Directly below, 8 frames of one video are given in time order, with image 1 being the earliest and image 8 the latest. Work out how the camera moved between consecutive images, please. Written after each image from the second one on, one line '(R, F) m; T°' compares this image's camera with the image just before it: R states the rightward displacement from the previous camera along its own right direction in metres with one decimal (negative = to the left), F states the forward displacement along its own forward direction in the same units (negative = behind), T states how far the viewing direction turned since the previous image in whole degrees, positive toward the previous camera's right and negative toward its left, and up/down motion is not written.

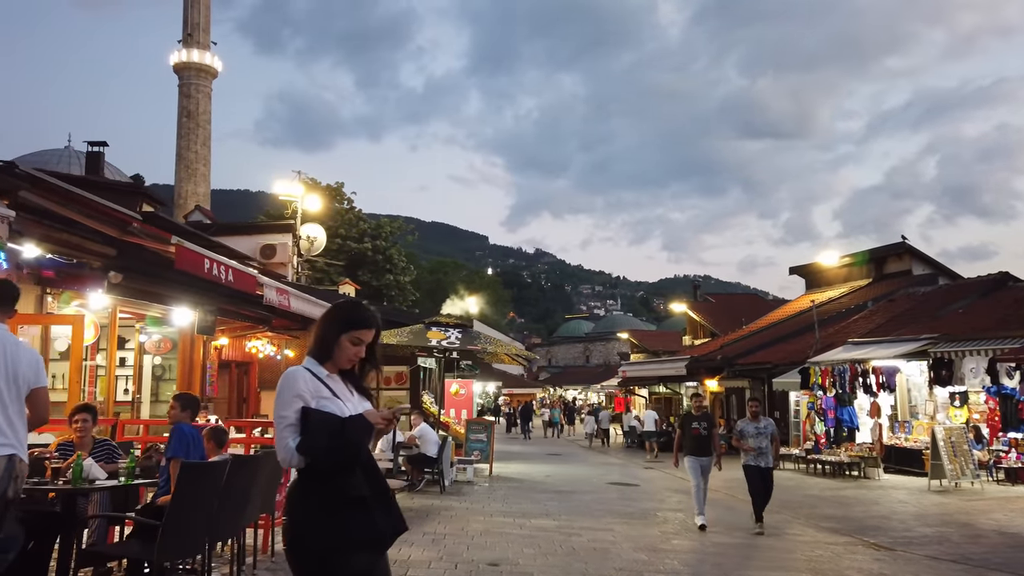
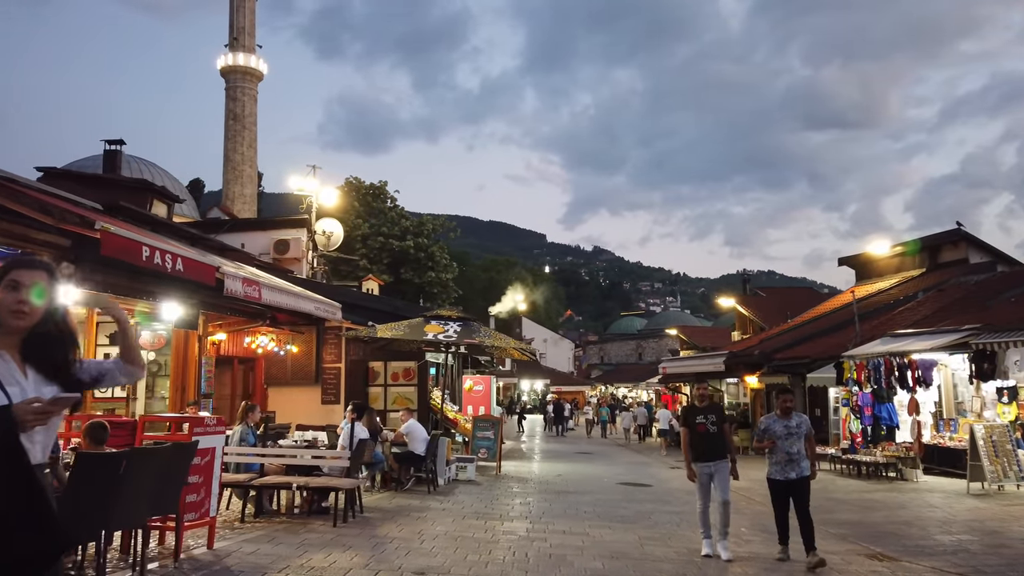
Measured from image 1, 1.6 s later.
(+1.0, +0.6) m; -4°
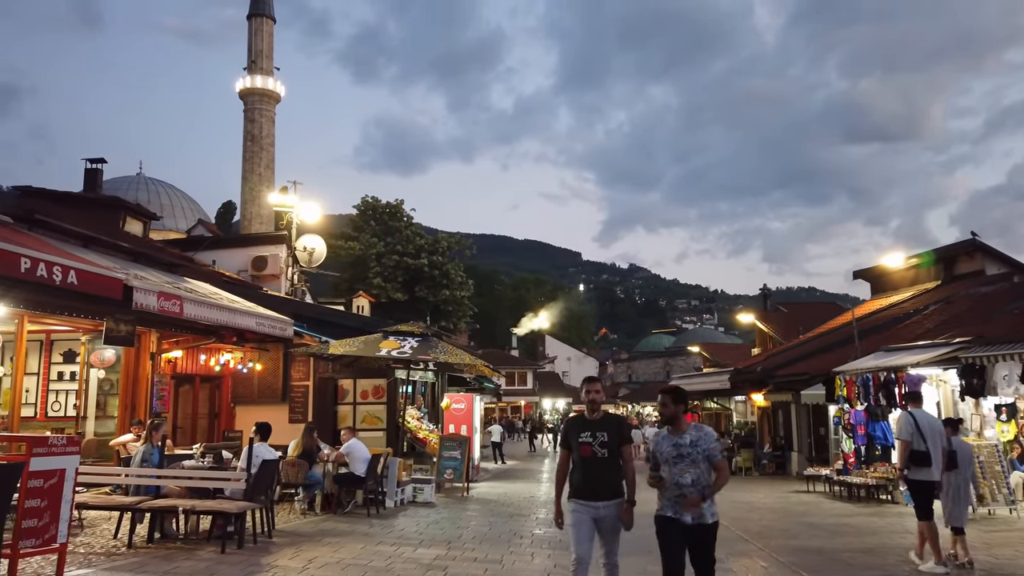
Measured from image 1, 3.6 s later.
(+1.3, +0.5) m; -3°
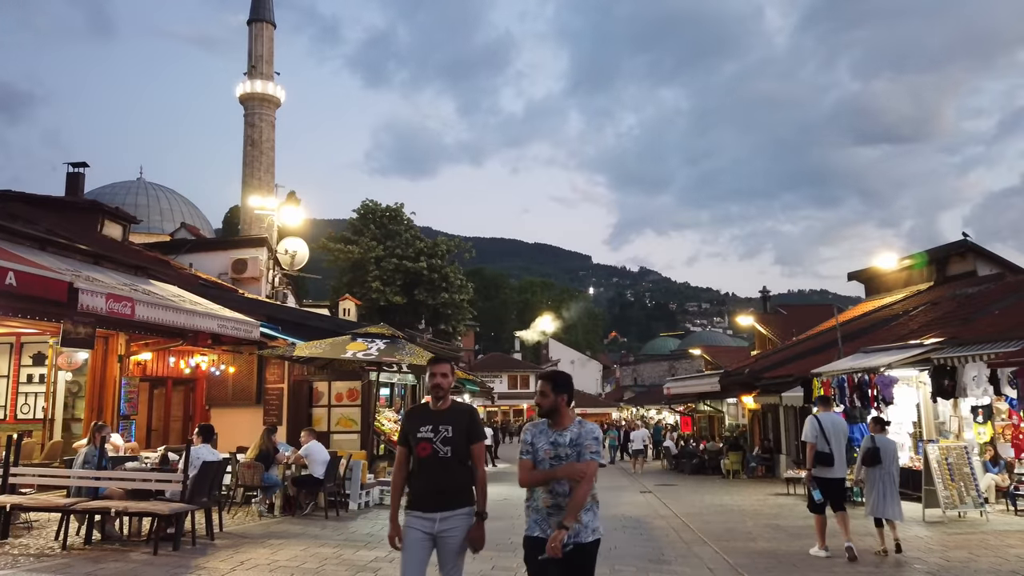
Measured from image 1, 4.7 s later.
(+0.7, 0.0) m; -1°
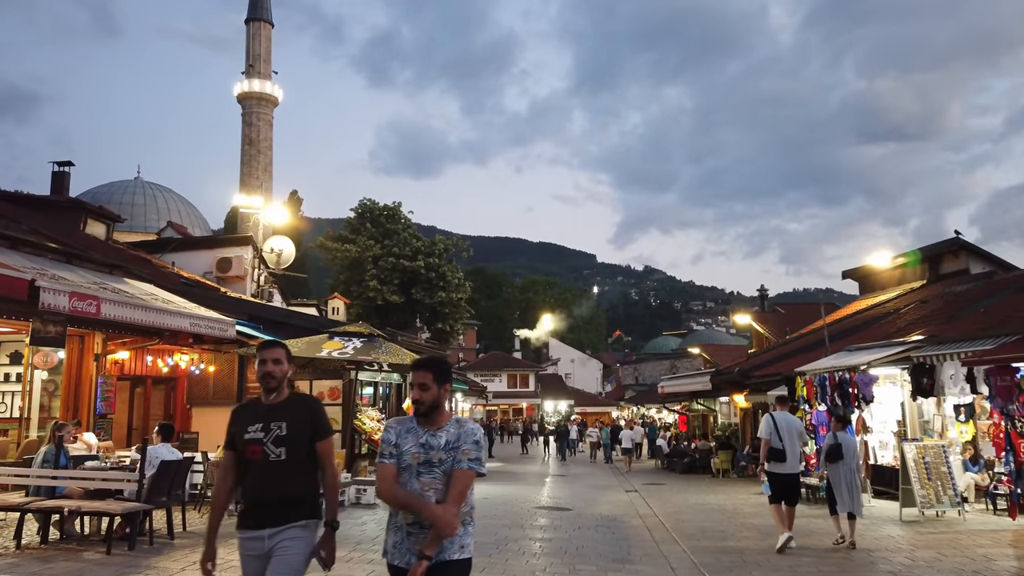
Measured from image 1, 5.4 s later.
(+0.5, +0.1) m; 0°
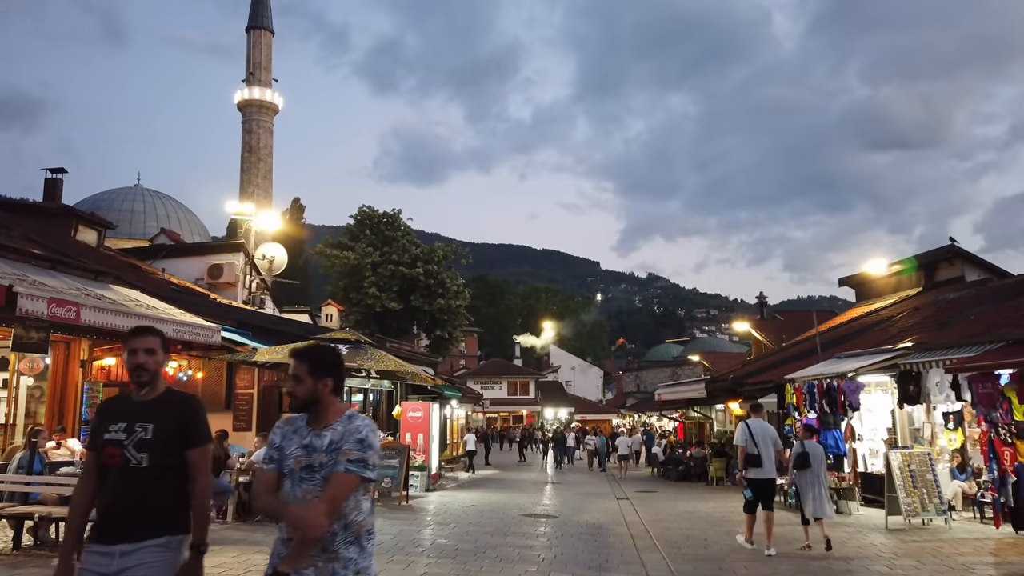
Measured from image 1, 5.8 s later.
(+0.3, 0.0) m; 0°
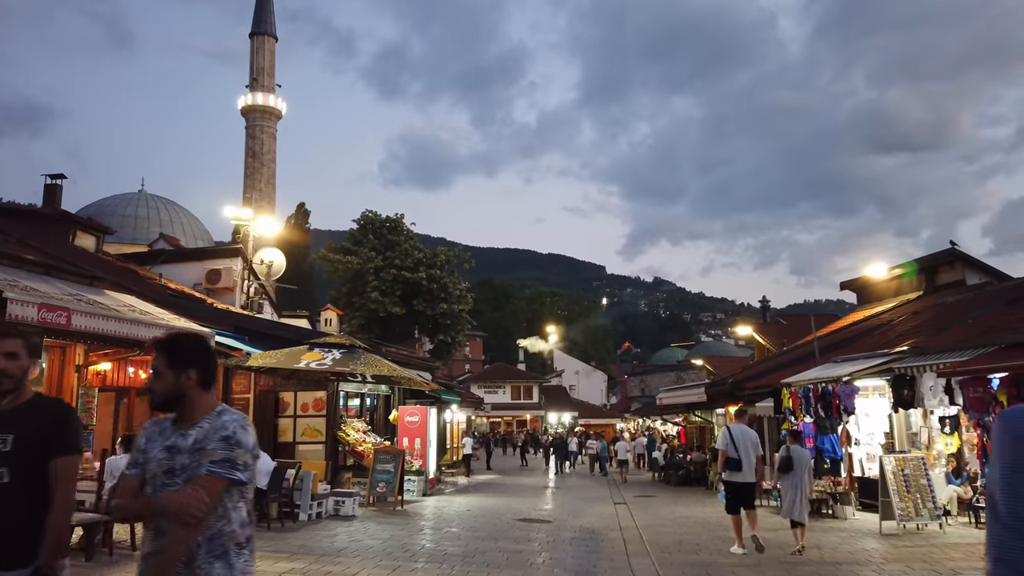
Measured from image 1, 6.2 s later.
(+0.2, 0.0) m; 0°
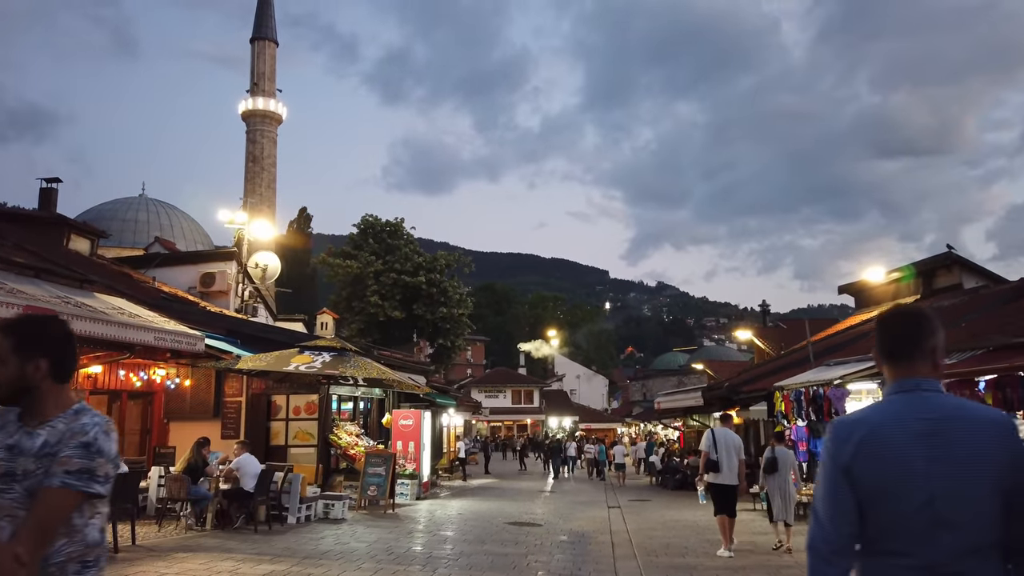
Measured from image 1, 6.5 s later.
(+0.2, 0.0) m; 0°
